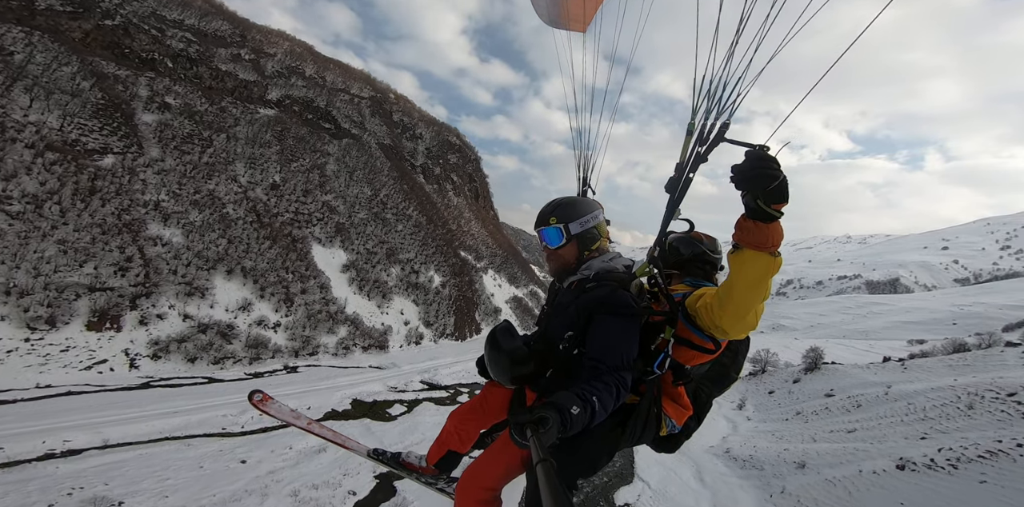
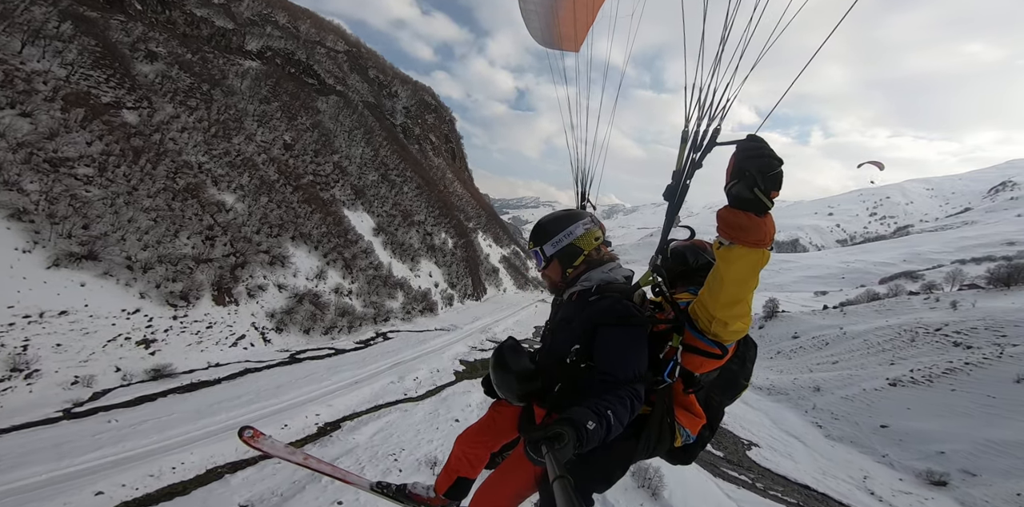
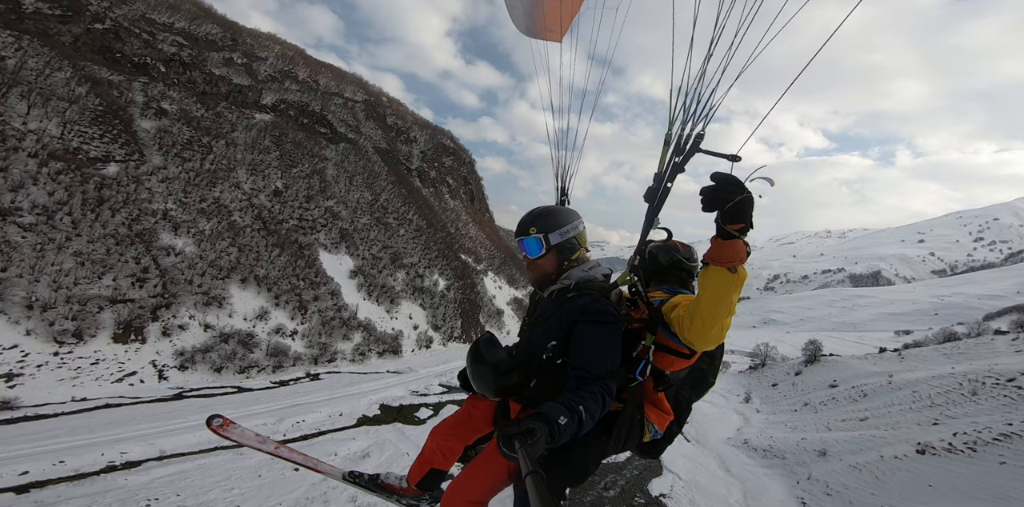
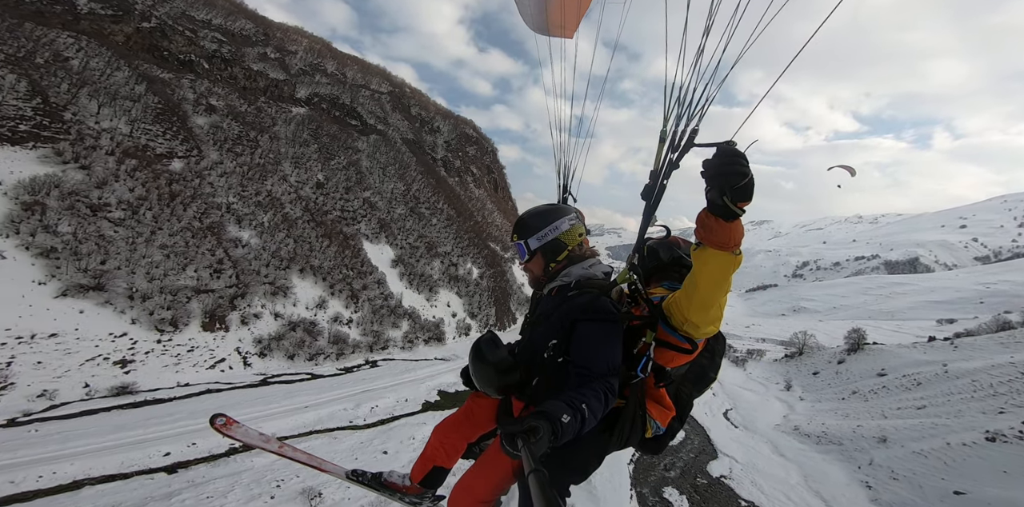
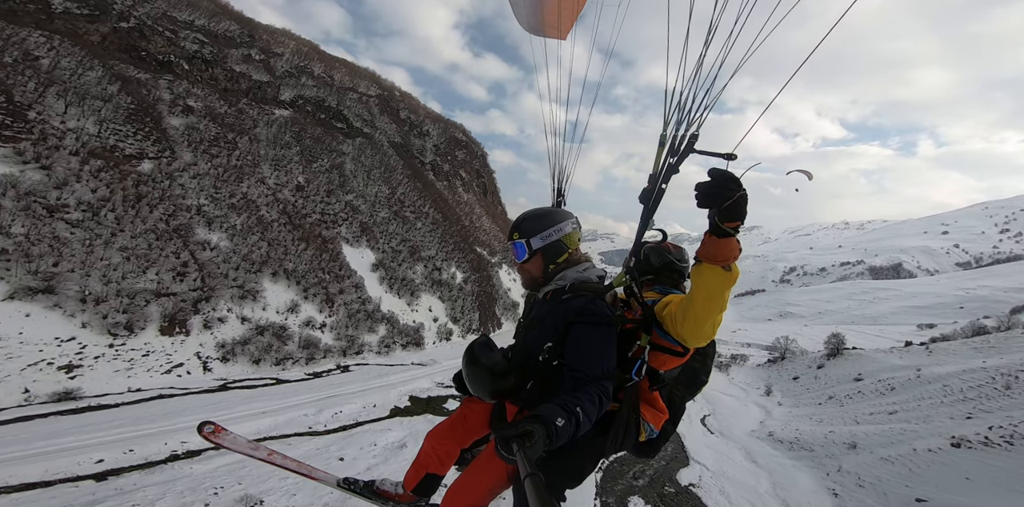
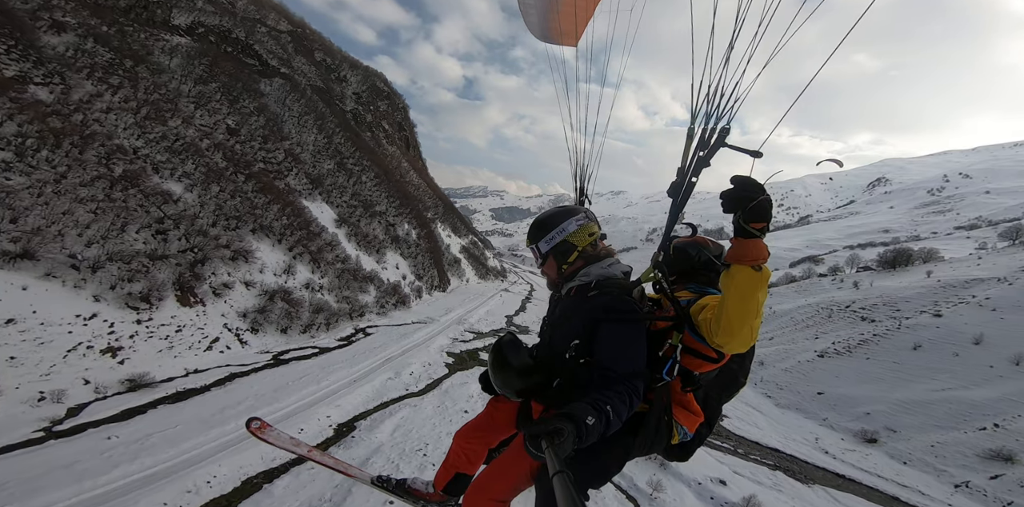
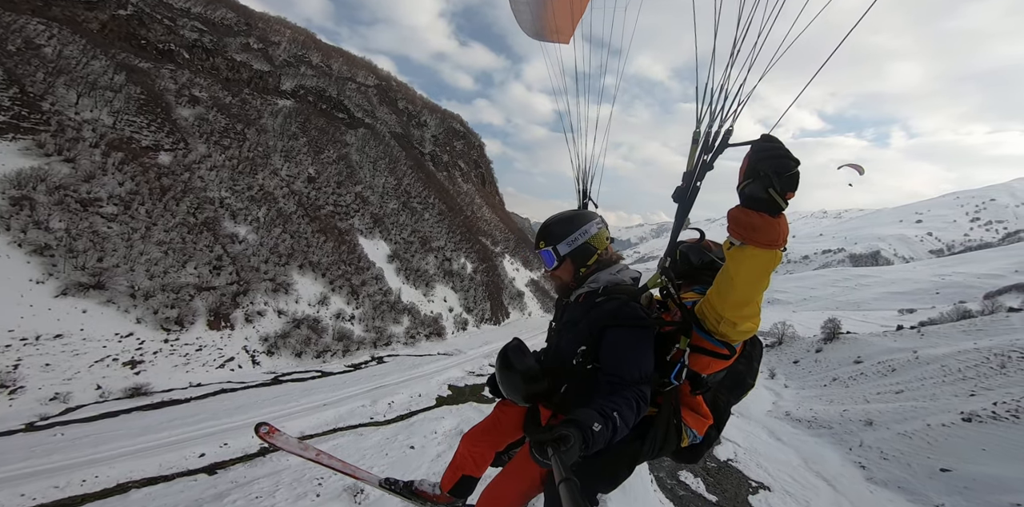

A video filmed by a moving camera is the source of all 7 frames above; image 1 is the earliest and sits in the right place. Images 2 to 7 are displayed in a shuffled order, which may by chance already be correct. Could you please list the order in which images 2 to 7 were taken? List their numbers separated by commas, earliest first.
3, 5, 4, 7, 2, 6
